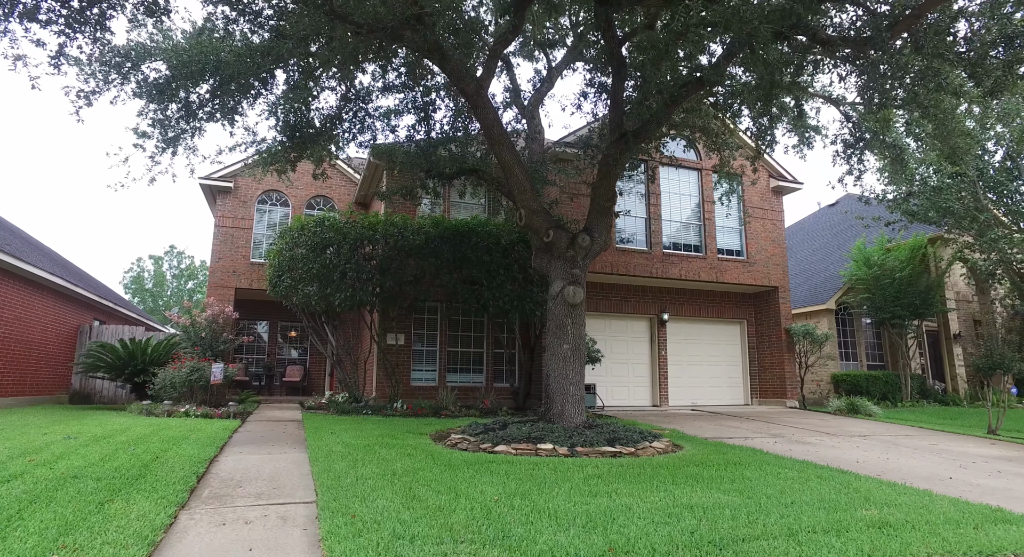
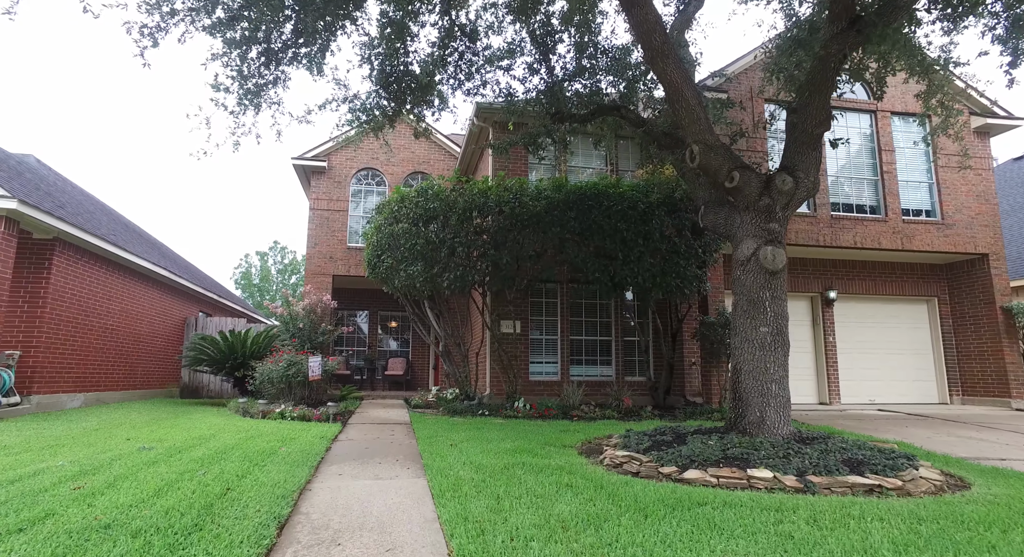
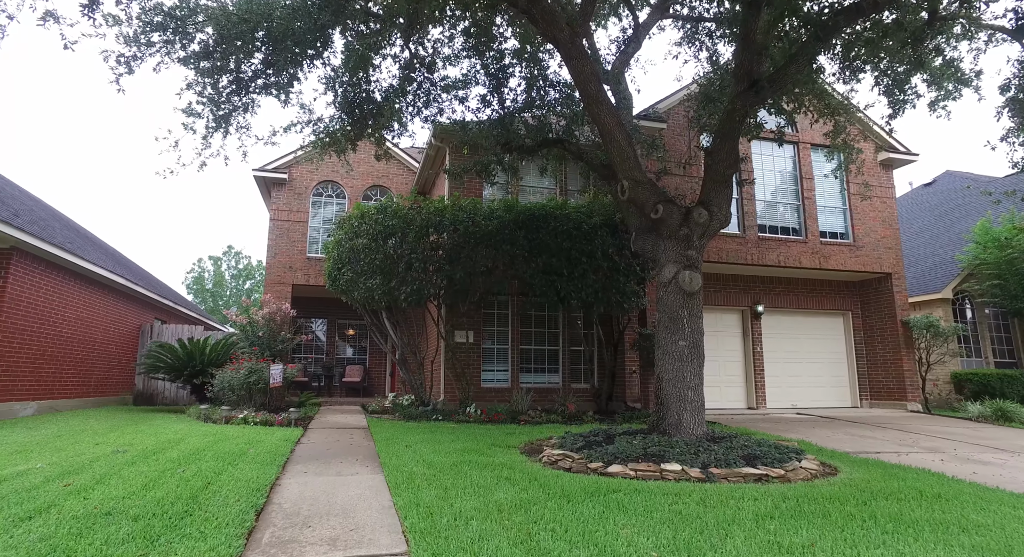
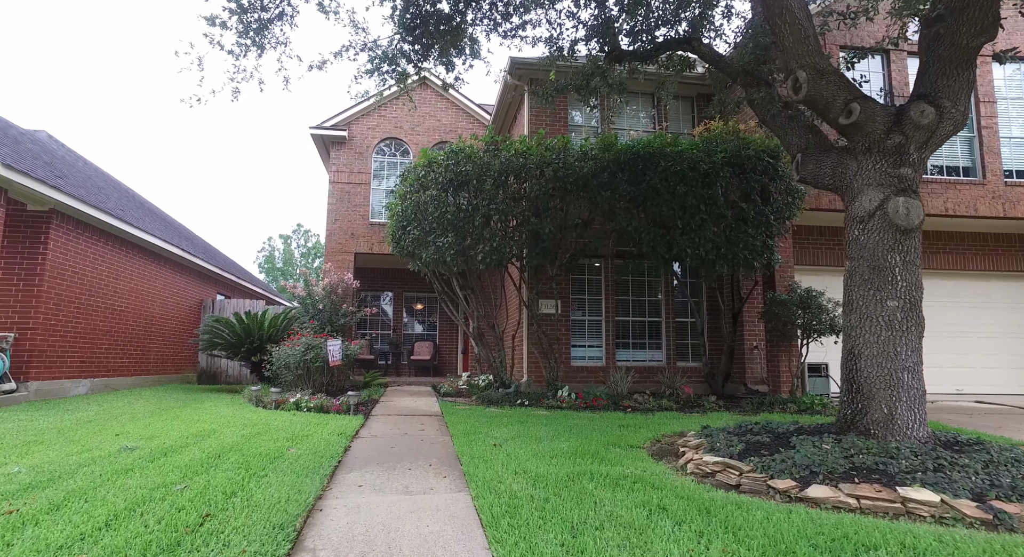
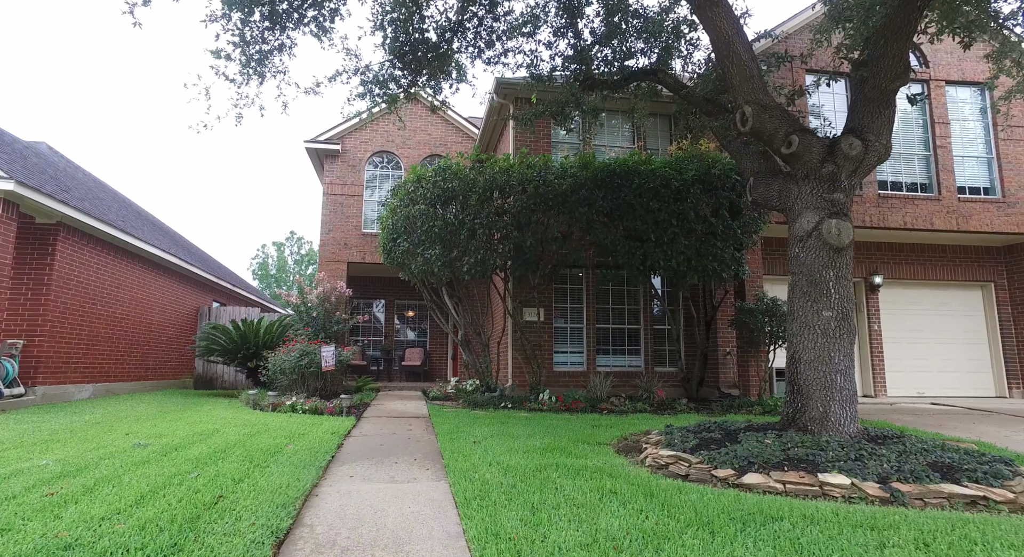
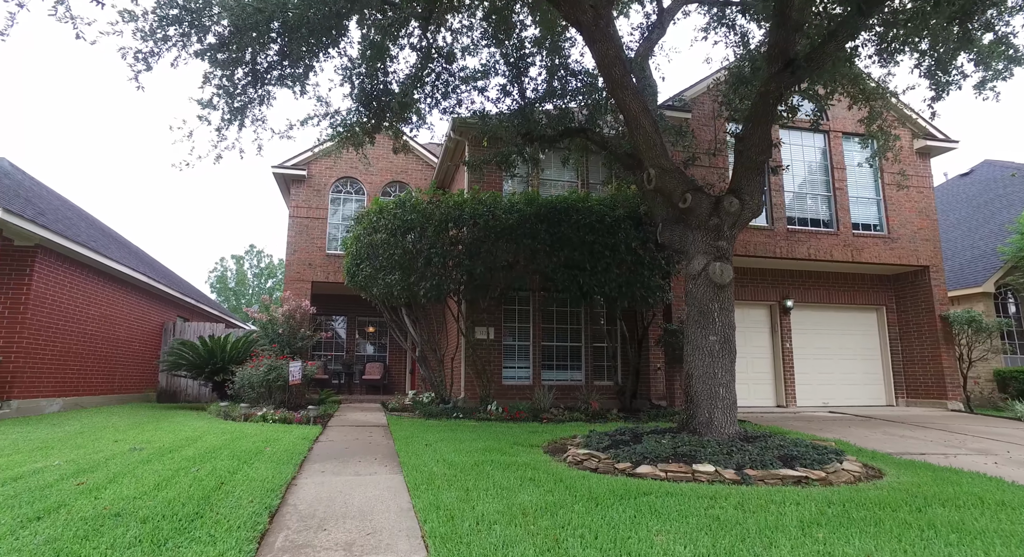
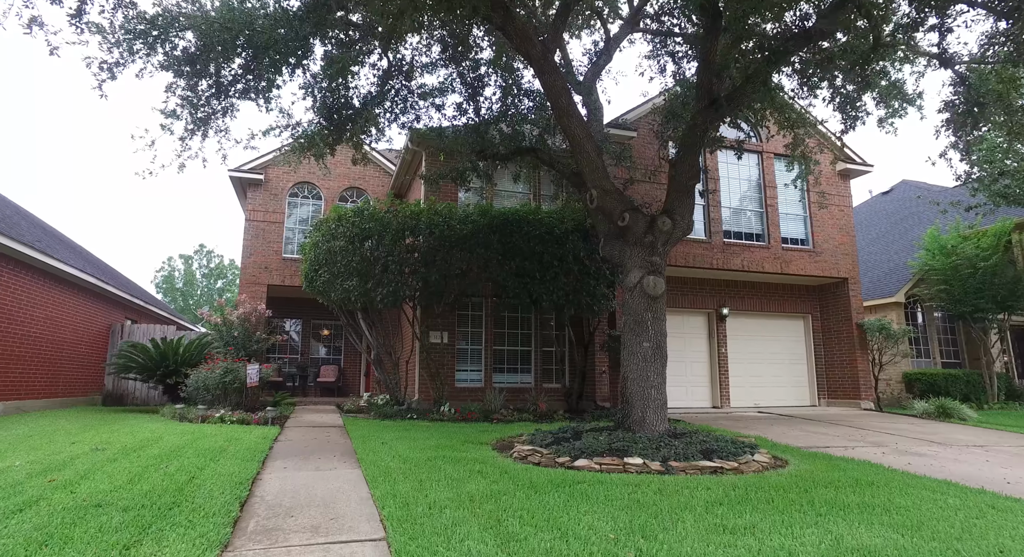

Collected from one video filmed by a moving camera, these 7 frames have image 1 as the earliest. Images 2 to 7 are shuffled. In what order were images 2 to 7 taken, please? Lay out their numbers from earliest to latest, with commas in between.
7, 3, 6, 2, 5, 4
